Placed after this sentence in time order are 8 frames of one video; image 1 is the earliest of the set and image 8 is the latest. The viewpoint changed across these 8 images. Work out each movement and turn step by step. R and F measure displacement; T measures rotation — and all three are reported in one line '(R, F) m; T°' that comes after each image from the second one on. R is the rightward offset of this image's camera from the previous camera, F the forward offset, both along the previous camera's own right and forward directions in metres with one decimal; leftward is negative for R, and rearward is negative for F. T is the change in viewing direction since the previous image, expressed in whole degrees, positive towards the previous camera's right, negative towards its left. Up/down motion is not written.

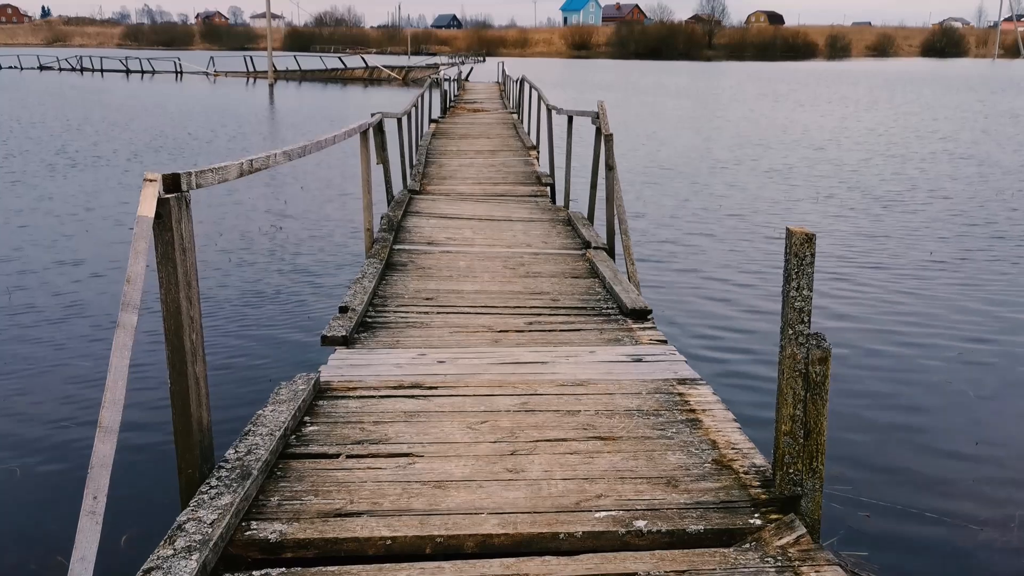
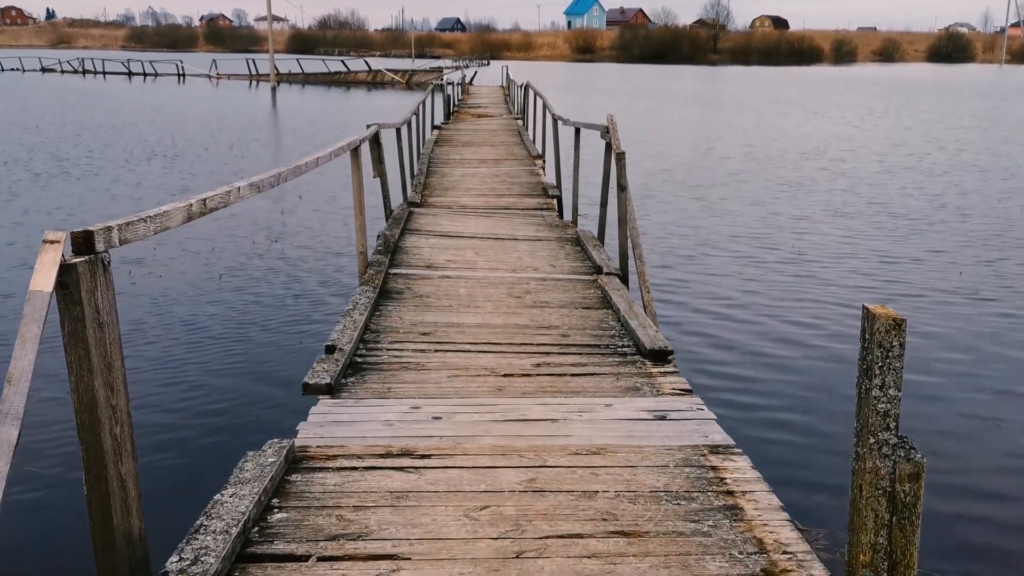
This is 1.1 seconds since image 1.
(0.0, +0.5) m; 0°
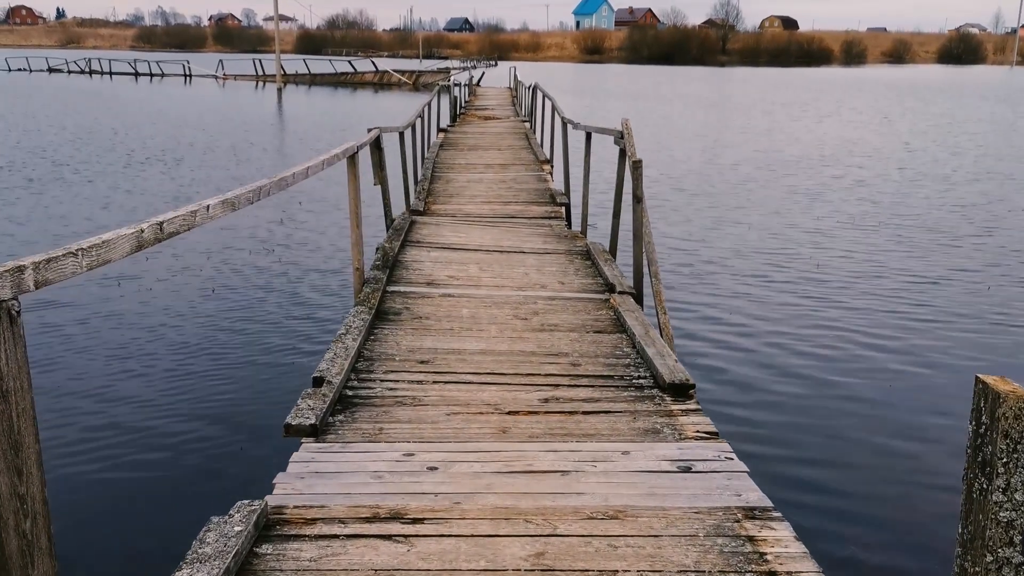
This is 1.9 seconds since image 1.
(0.0, +0.4) m; 0°
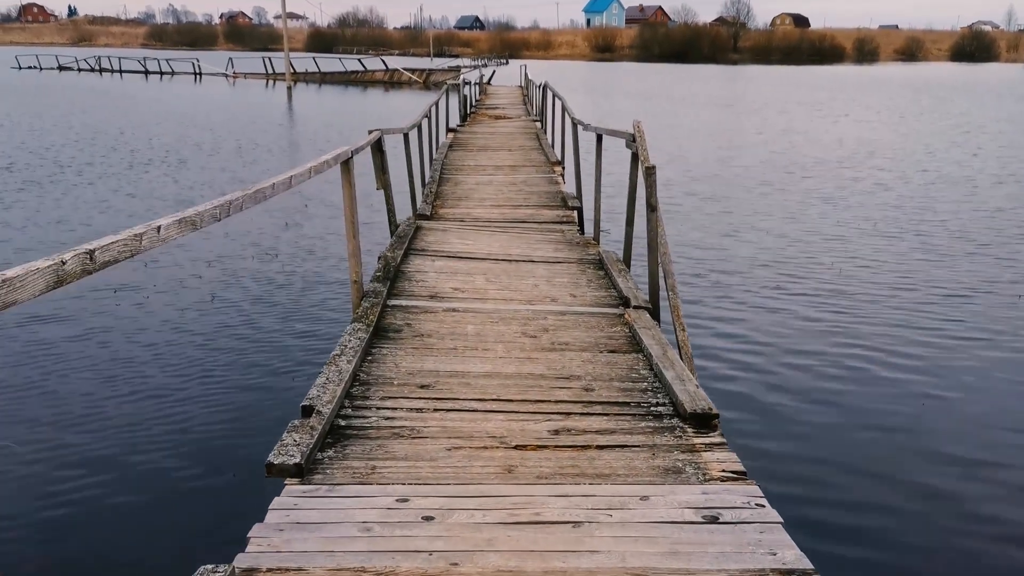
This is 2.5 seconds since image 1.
(0.0, +0.3) m; -1°
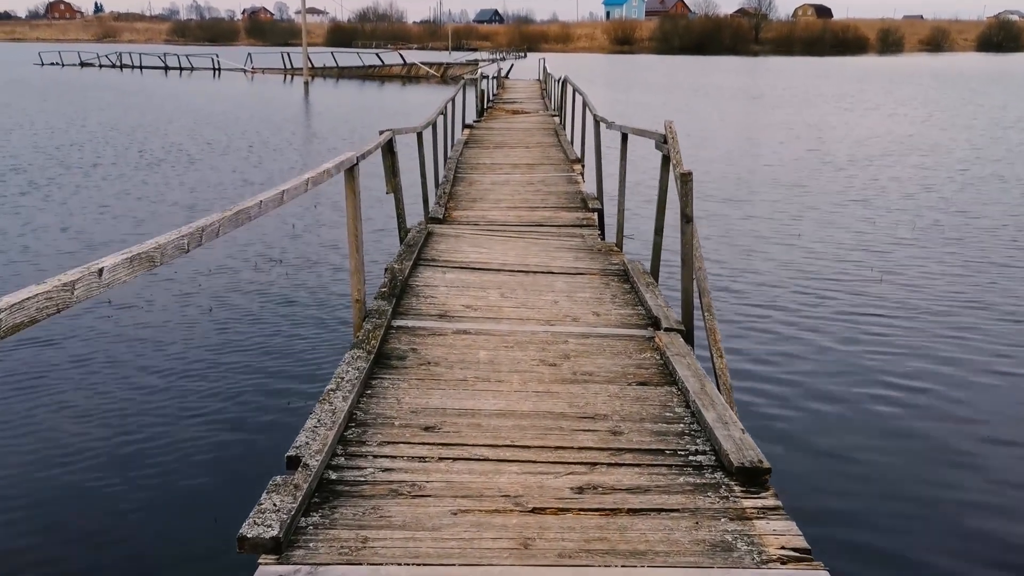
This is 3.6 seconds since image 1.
(0.0, +0.5) m; -1°
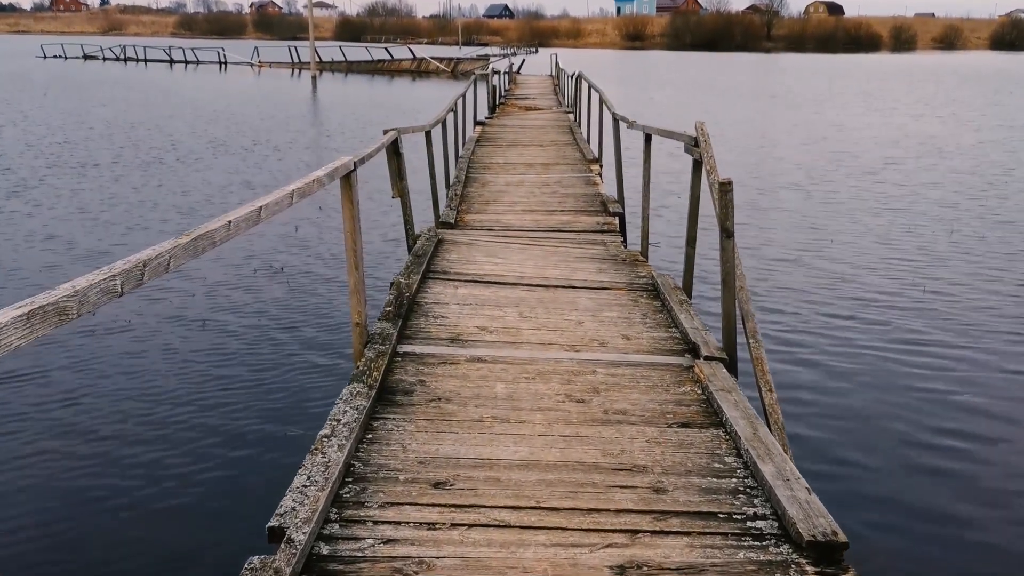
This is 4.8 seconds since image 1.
(0.0, +0.5) m; 0°
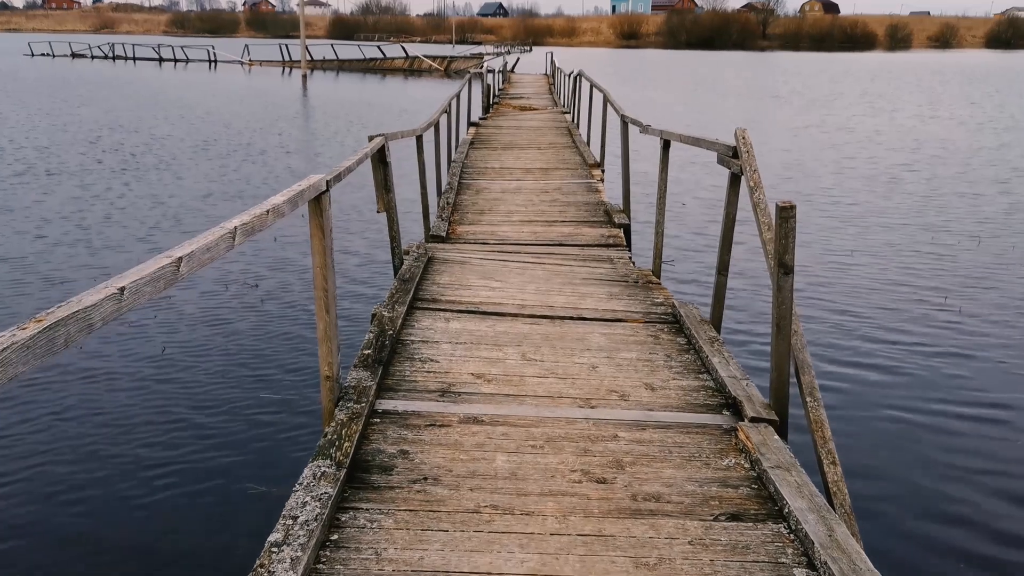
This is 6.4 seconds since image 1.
(0.0, +0.7) m; 0°
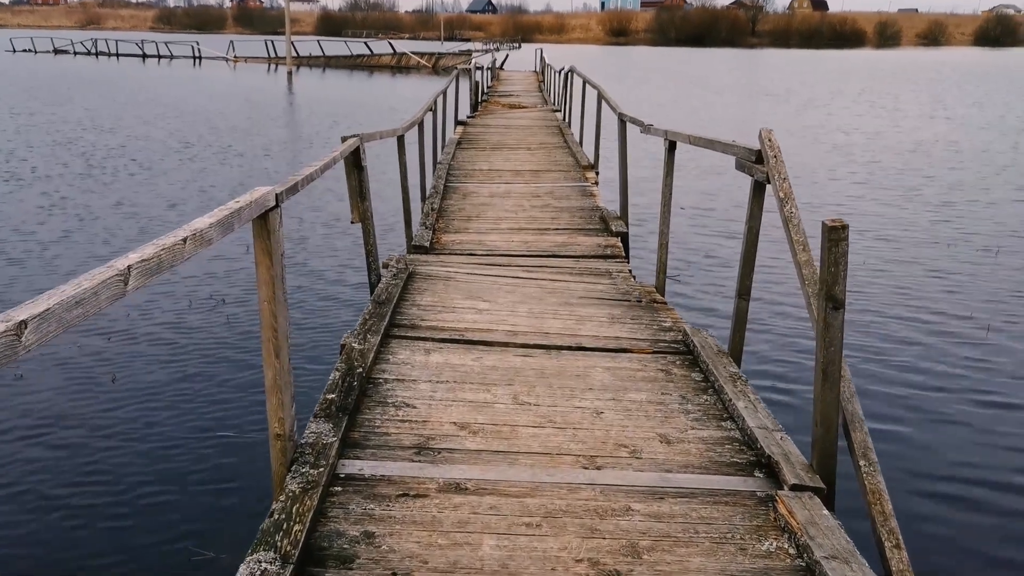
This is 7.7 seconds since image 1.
(0.0, +0.6) m; +1°
